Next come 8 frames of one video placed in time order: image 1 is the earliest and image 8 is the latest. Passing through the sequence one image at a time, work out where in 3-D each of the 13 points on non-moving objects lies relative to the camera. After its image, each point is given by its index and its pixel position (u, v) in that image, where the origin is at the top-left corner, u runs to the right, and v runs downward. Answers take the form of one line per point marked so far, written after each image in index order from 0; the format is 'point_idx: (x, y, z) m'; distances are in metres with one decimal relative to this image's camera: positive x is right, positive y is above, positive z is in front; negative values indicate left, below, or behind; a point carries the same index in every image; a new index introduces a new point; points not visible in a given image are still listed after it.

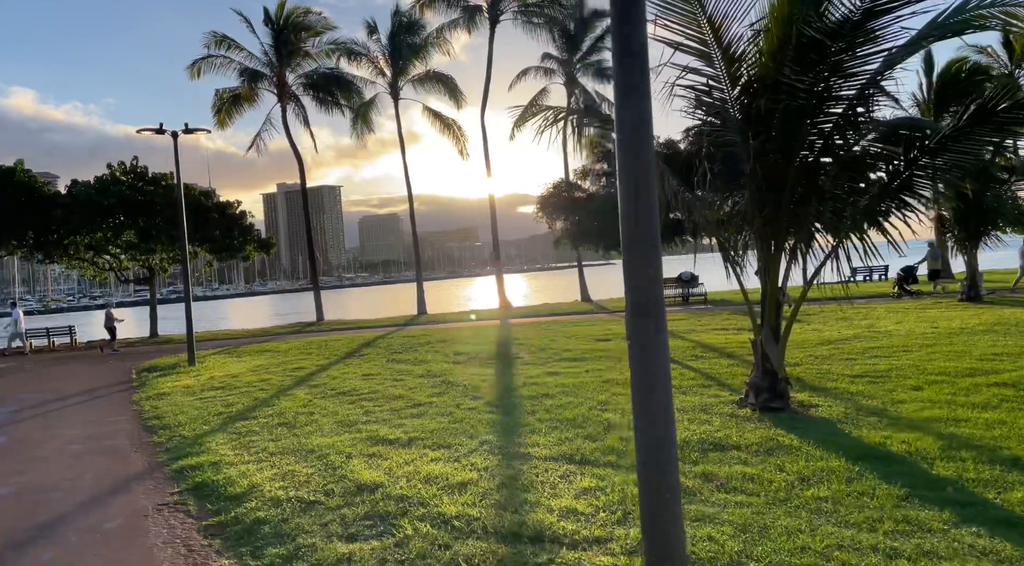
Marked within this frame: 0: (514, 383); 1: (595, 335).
0: (0.0, -1.4, +10.9) m
1: (+1.9, -1.3, +17.6) m
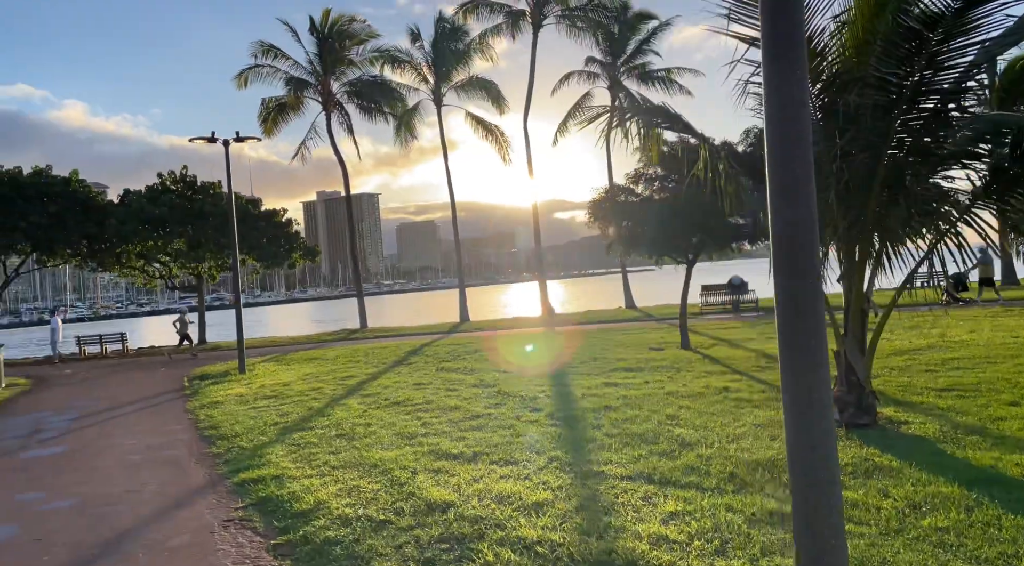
0: (+0.9, -1.6, +10.6) m
1: (+3.1, -1.4, +17.2) m
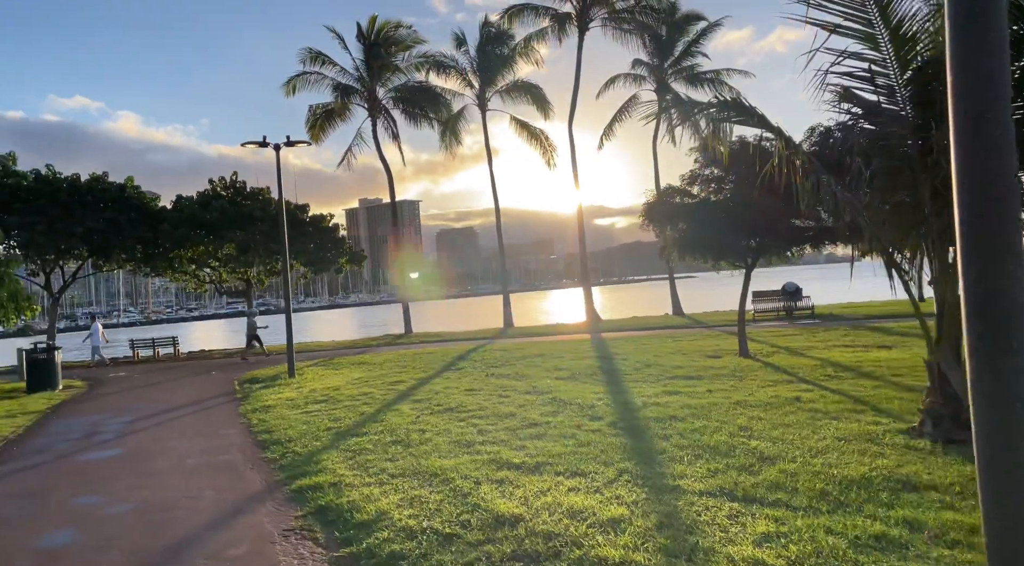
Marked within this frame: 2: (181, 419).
0: (+1.6, -1.6, +10.2) m
1: (+4.2, -1.5, +16.7) m
2: (-5.5, -2.3, +12.7) m
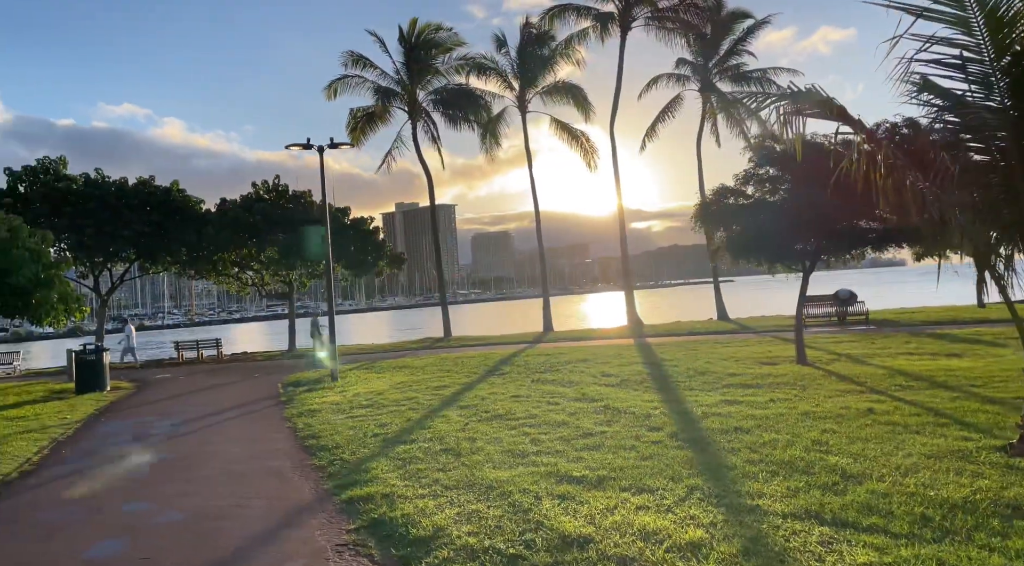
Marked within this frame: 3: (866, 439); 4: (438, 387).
0: (+2.3, -1.7, +9.7) m
1: (+5.2, -1.6, +16.1) m
2: (-4.7, -2.3, +12.5) m
3: (+3.4, -1.5, +7.3) m
4: (-1.5, -2.1, +15.2) m
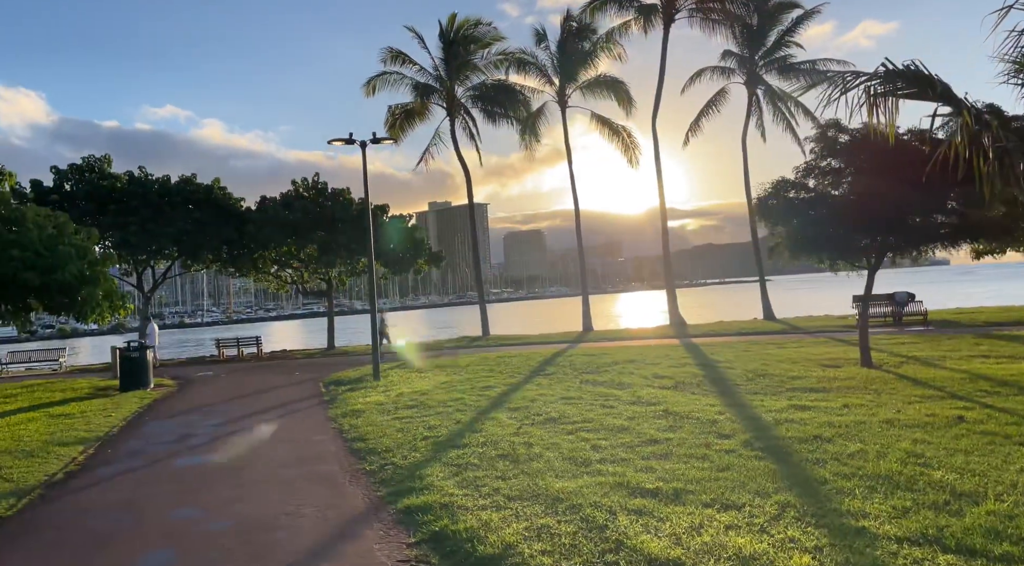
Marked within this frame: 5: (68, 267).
0: (+3.0, -1.6, +9.1) m
1: (+6.2, -1.6, +15.4) m
2: (-3.9, -2.3, +12.2) m
3: (+4.0, -1.5, +6.7) m
4: (-0.6, -2.0, +14.8) m
5: (-8.4, +0.3, +14.3) m
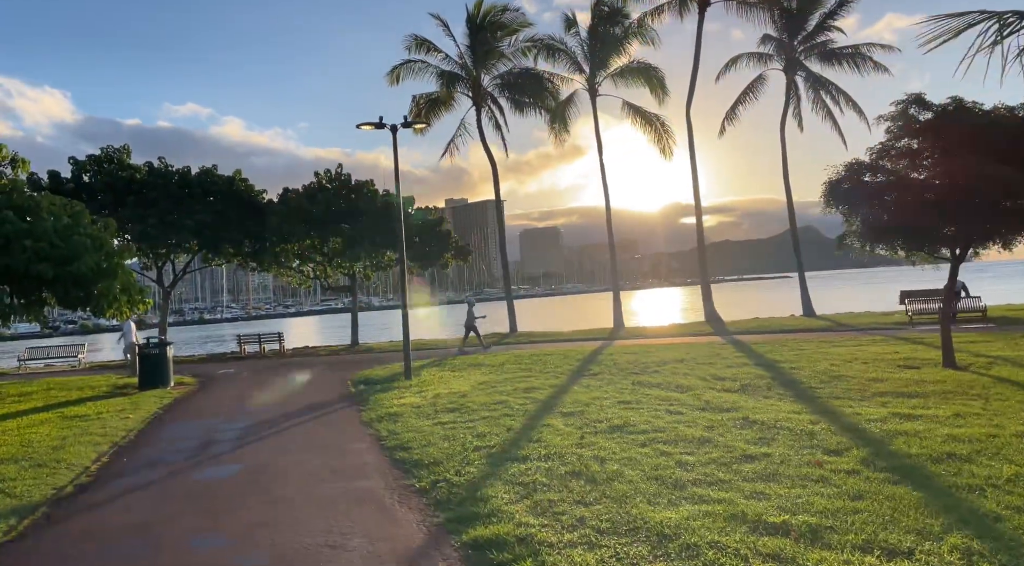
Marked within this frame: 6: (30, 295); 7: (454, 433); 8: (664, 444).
0: (+3.7, -1.5, +7.9) m
1: (+7.0, -1.5, +14.1) m
2: (-3.1, -2.2, +11.2) m
3: (+4.7, -1.4, +5.5) m
4: (+0.3, -1.9, +13.7) m
5: (-7.6, +0.4, +13.3) m
6: (-8.8, -0.2, +13.7) m
7: (-0.7, -1.9, +9.8) m
8: (+1.6, -1.7, +8.1) m
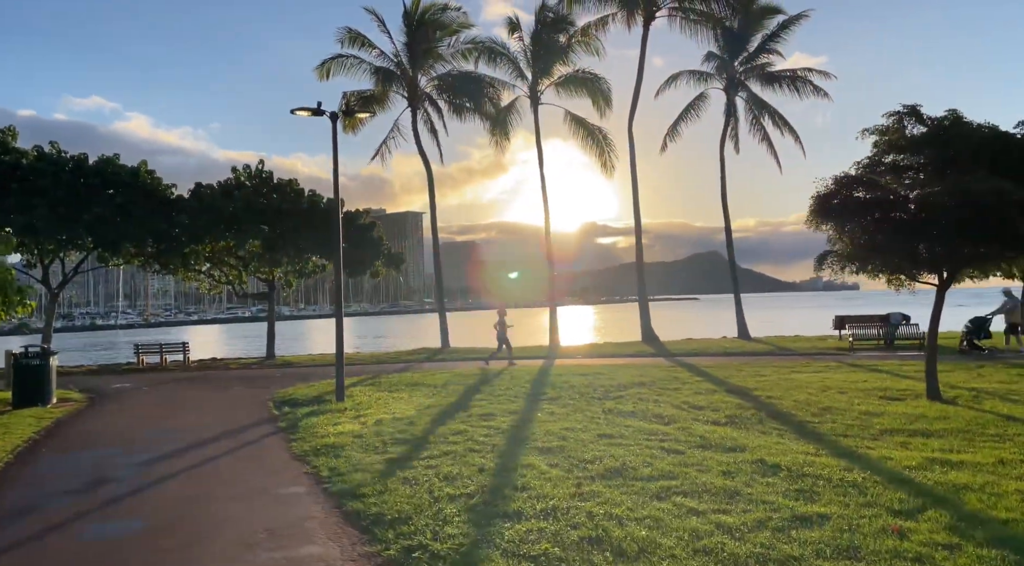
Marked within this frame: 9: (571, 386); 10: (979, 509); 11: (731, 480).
0: (+3.6, -1.7, +6.7) m
1: (+6.2, -1.9, +13.2) m
2: (-3.6, -2.2, +9.2) m
3: (+4.8, -1.6, +4.4) m
4: (-0.5, -2.1, +12.0) m
5: (-8.1, +0.5, +10.9) m
6: (-9.4, -0.1, +11.1) m
7: (-1.0, -2.0, +8.1) m
8: (+1.5, -1.9, +6.7) m
9: (+1.2, -2.2, +15.6) m
10: (+3.6, -1.7, +5.8) m
11: (+2.1, -1.9, +7.2) m
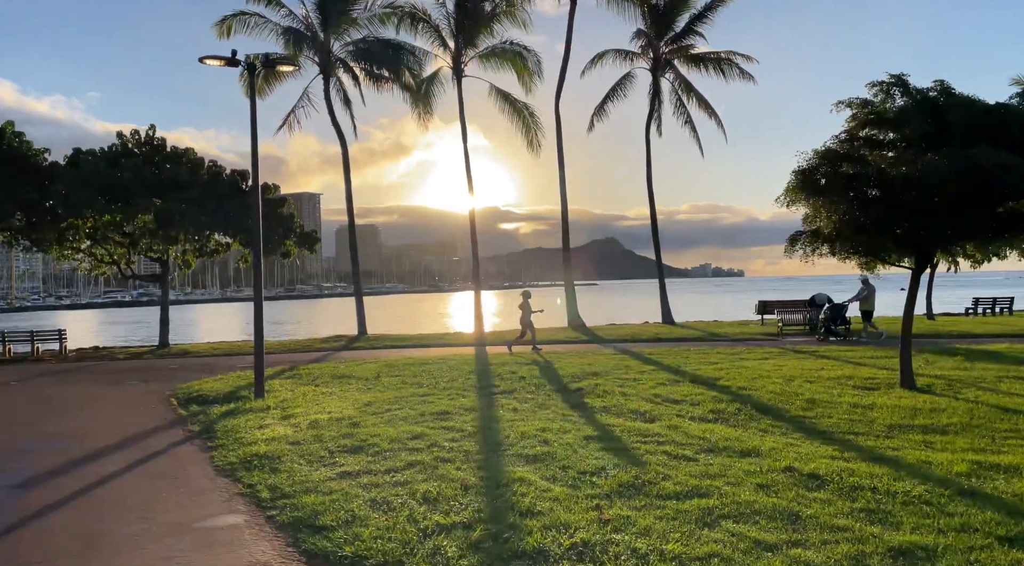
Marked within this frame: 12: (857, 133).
0: (+3.7, -1.6, +5.8) m
1: (+5.4, -1.6, +12.6) m
2: (-3.8, -2.0, +7.3) m
3: (+5.2, -1.5, +3.7) m
4: (-1.1, -1.8, +10.5) m
5: (-8.5, +0.8, +8.3) m
6: (-9.8, +0.2, +8.4) m
7: (-1.1, -1.8, +6.5) m
8: (+1.6, -1.7, +5.5) m
9: (+0.1, -1.8, +14.3) m
10: (+3.8, -1.6, +4.9) m
11: (+2.1, -1.7, +6.0) m
12: (+5.4, +2.3, +11.6) m
